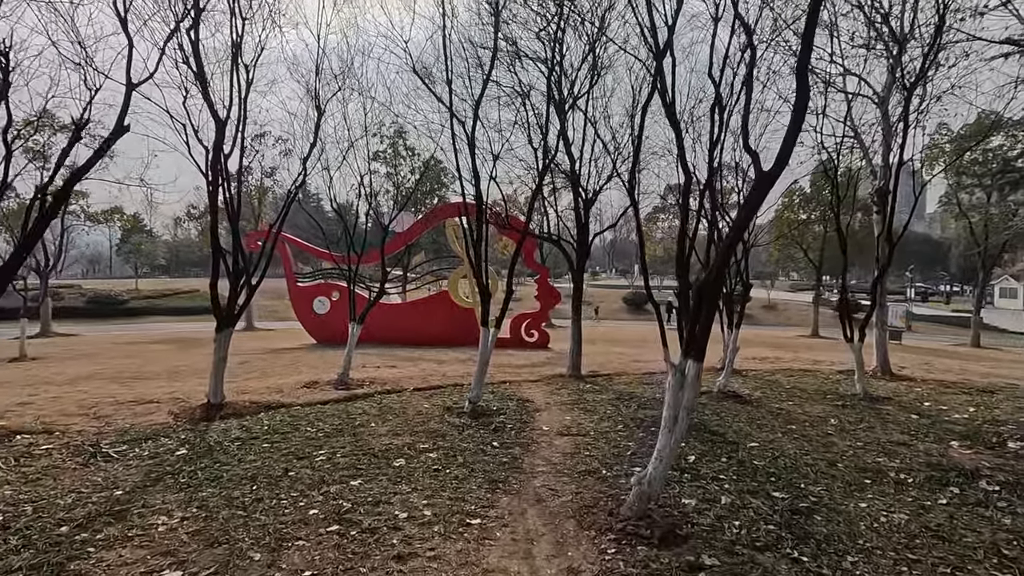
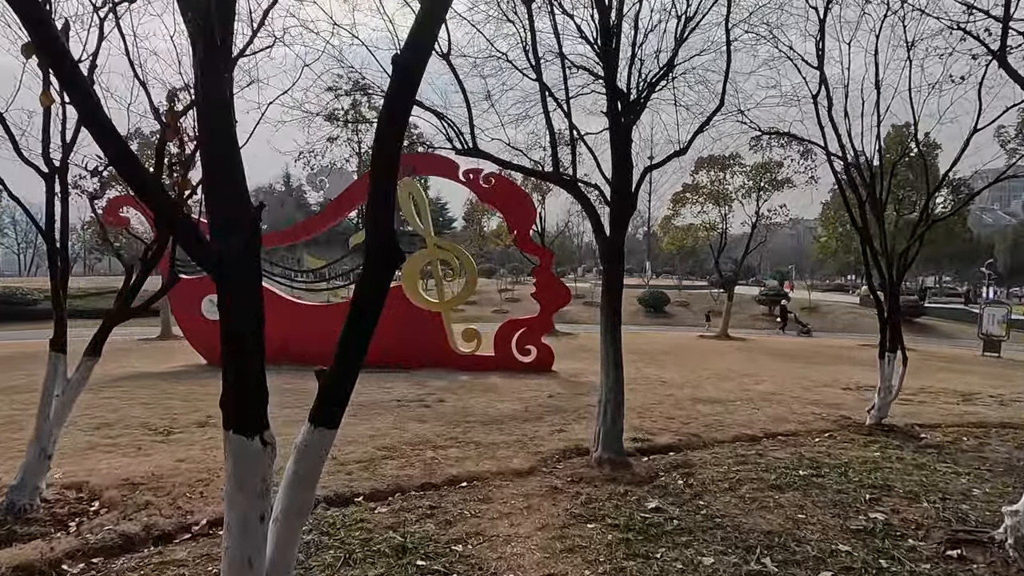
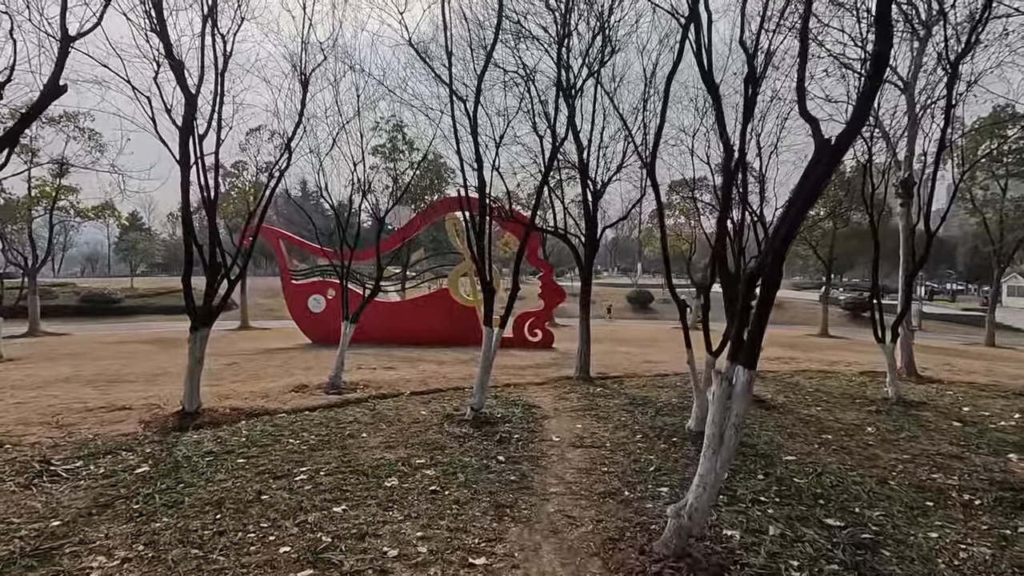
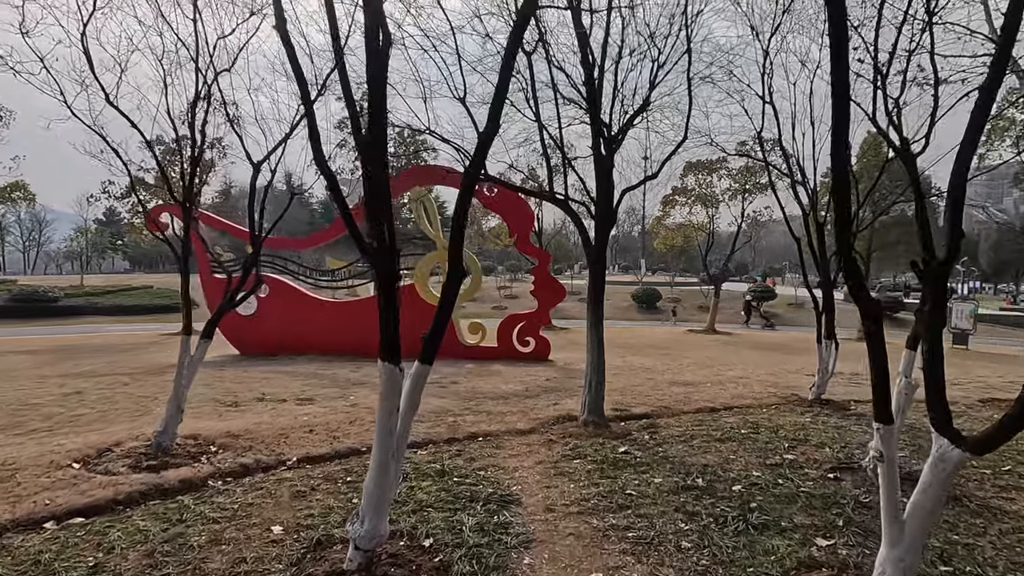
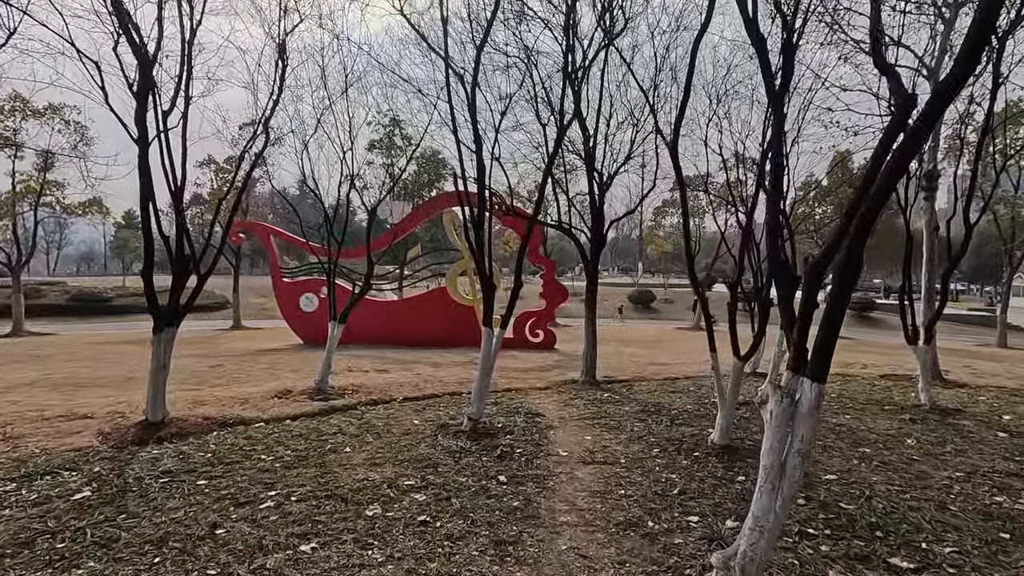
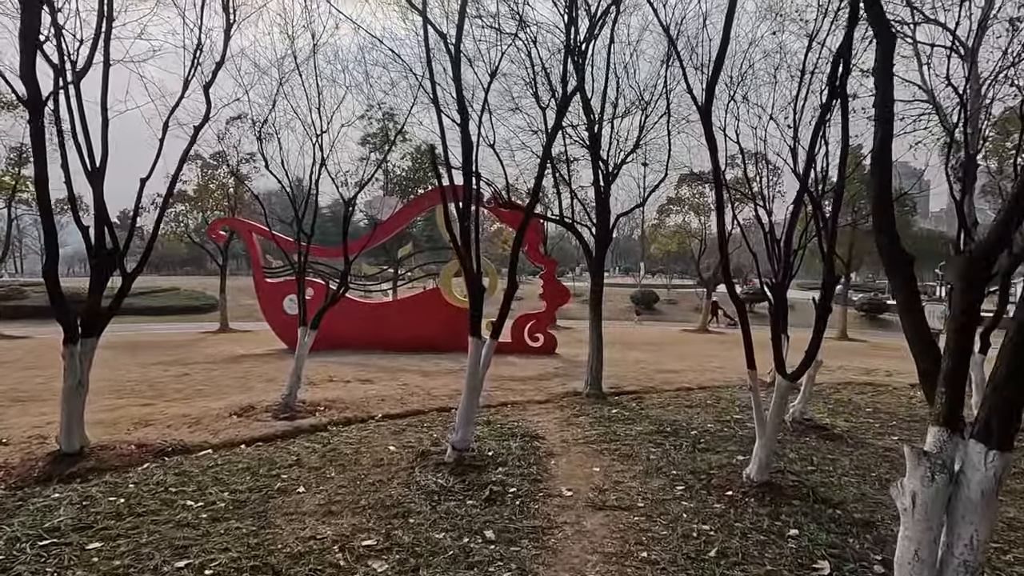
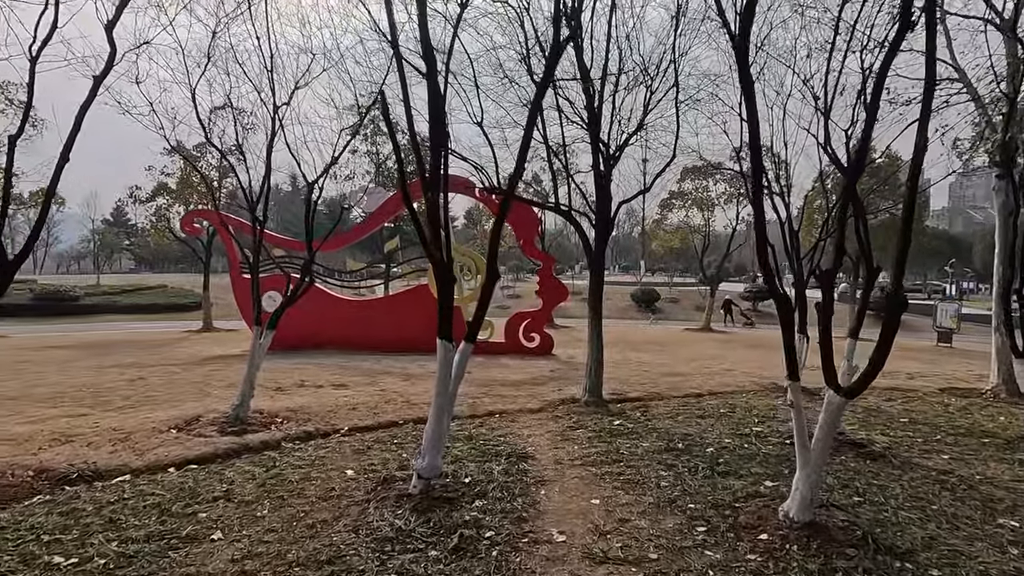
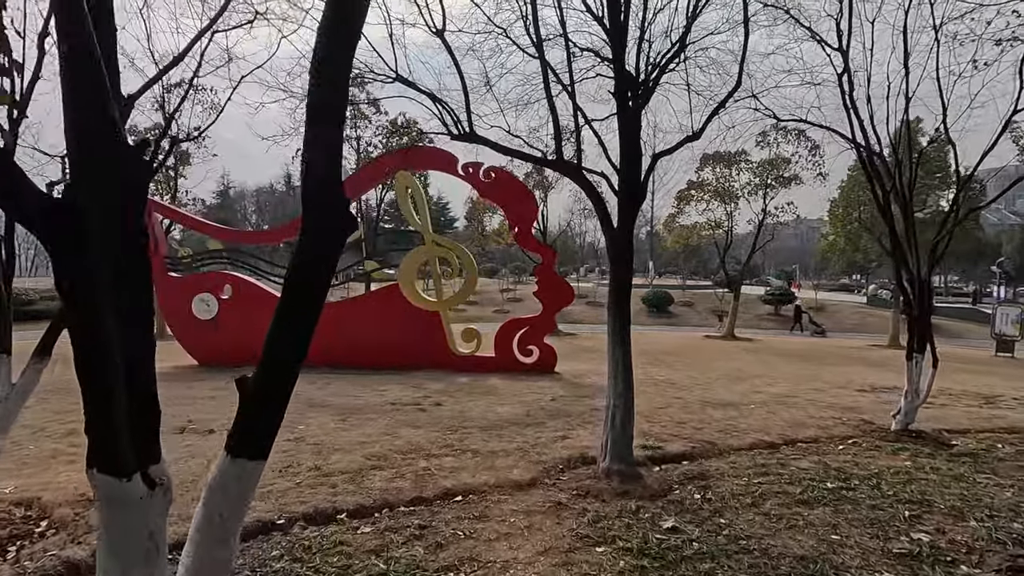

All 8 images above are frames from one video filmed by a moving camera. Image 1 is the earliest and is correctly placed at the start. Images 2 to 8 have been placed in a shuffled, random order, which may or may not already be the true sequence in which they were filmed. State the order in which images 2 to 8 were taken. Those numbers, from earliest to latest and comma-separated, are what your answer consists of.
3, 5, 6, 7, 4, 2, 8
